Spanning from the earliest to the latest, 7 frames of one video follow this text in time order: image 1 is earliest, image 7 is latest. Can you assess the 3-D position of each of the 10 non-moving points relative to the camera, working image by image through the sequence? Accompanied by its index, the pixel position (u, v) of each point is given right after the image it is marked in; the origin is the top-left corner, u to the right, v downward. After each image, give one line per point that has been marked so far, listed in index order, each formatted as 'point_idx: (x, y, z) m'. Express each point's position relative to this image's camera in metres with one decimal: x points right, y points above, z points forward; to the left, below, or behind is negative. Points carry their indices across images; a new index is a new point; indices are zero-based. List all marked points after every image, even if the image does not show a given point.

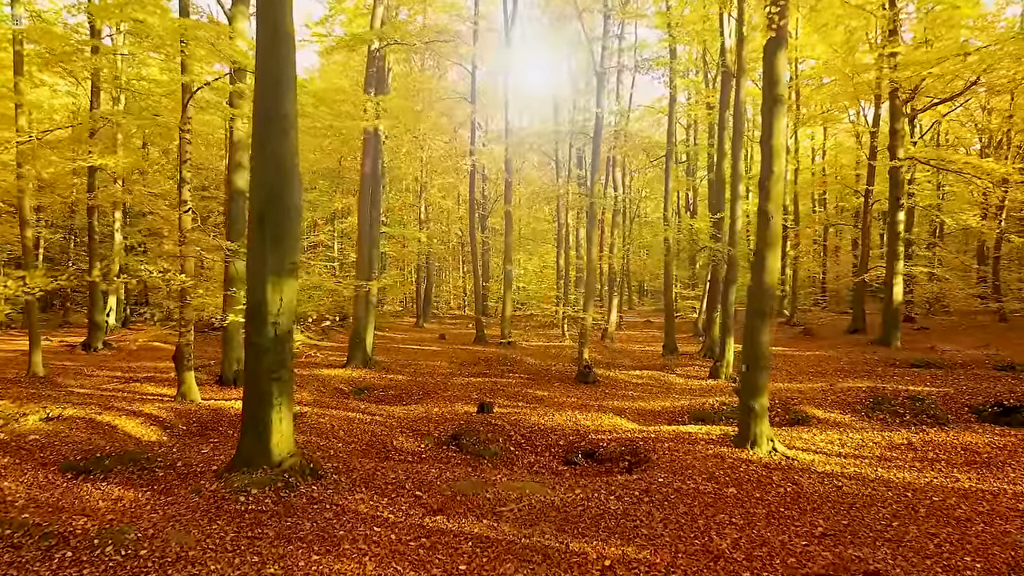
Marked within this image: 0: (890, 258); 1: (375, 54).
0: (+12.4, +1.0, +17.3) m
1: (-3.9, +6.7, +14.9) m
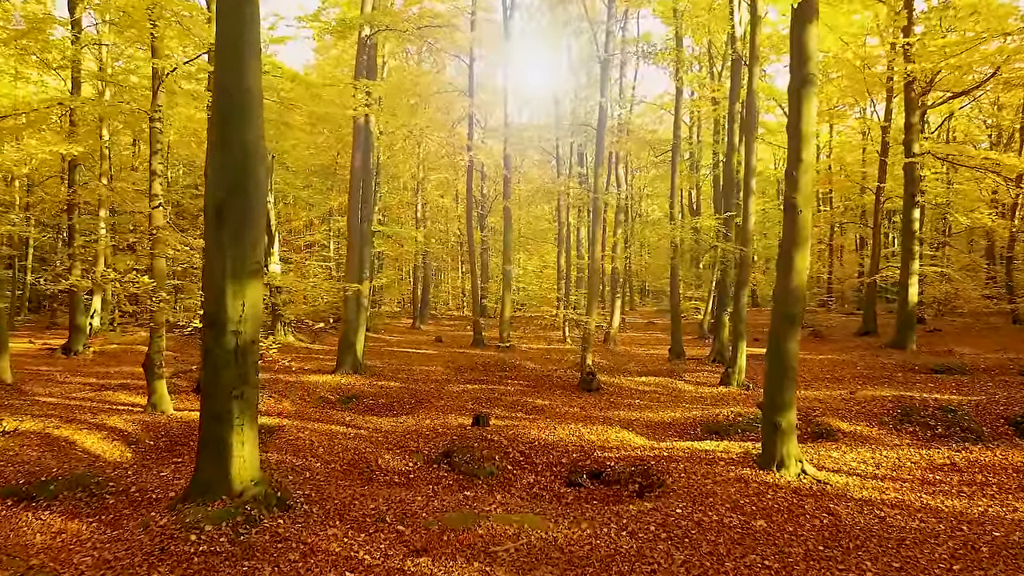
0: (+12.4, +1.0, +16.6) m
1: (-3.9, +6.6, +14.2) m
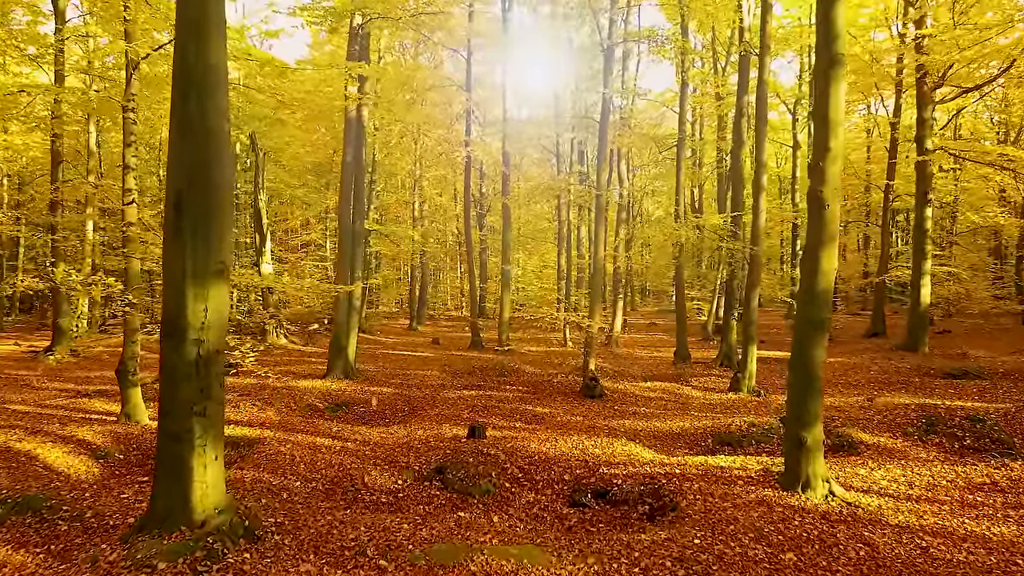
0: (+12.3, +1.0, +16.1) m
1: (-3.9, +6.6, +13.6) m
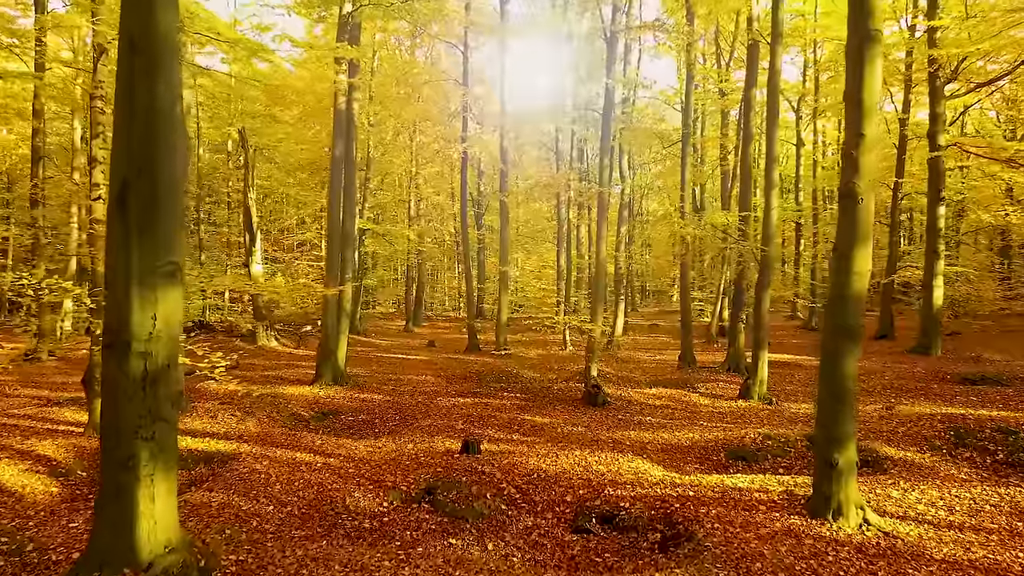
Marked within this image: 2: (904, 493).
0: (+12.3, +0.9, +15.5) m
1: (-4.0, +6.6, +13.0) m
2: (+4.1, -2.1, +5.5) m
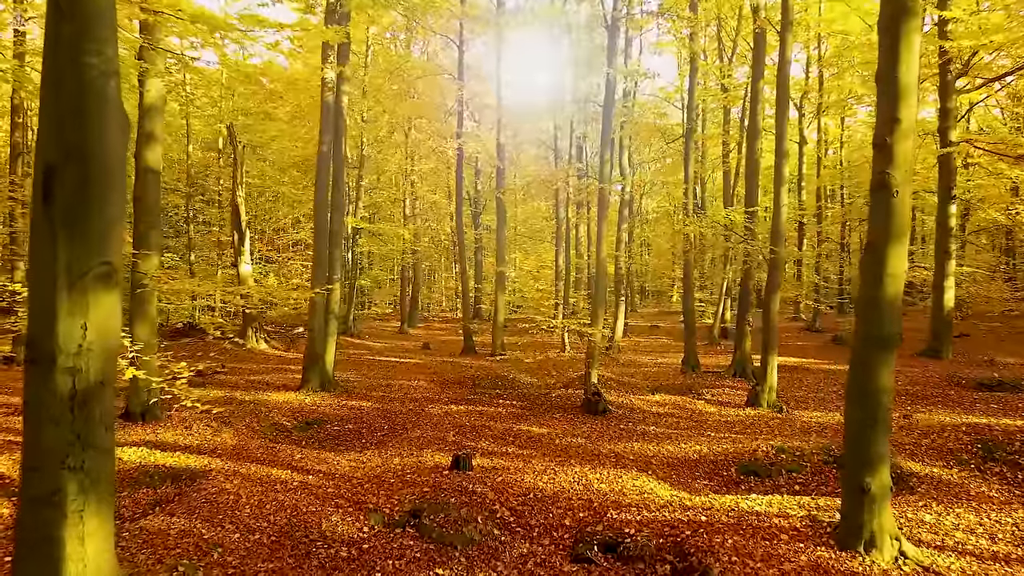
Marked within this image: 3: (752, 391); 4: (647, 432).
0: (+12.2, +0.9, +15.0) m
1: (-4.1, +6.6, +12.5) m
2: (+4.0, -2.2, +5.0) m
3: (+4.4, -1.9, +9.6) m
4: (+2.1, -2.2, +8.2) m
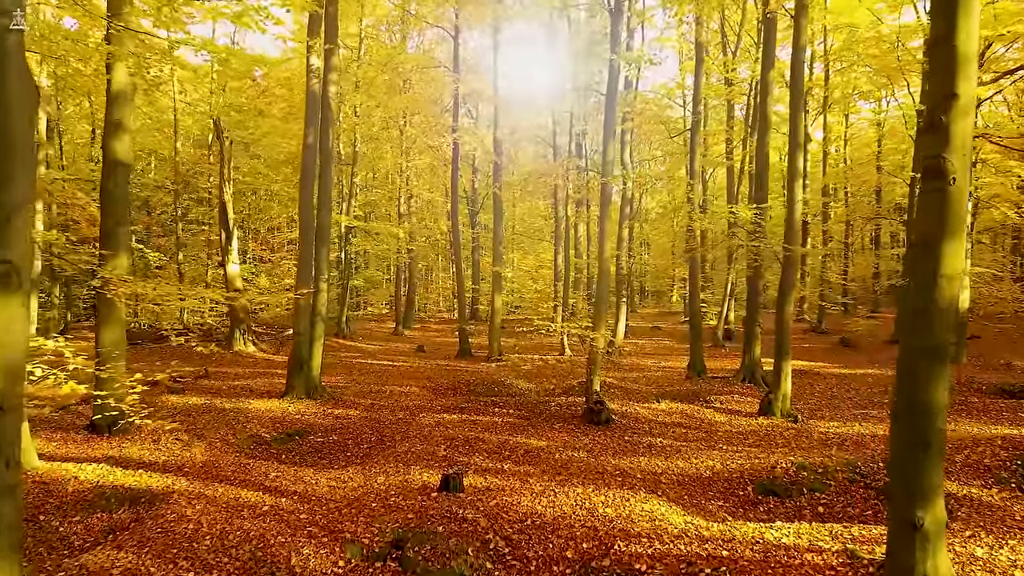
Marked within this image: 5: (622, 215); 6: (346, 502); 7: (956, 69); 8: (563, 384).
0: (+12.1, +0.9, +14.5) m
1: (-4.1, +6.6, +11.9) m
2: (+4.0, -2.2, +4.4) m
3: (+4.3, -1.9, +9.0) m
4: (+2.1, -2.3, +7.6) m
5: (+3.6, +2.4, +17.1) m
6: (-1.7, -2.2, +5.5) m
7: (+3.0, +1.5, +3.6) m
8: (+1.1, -2.1, +11.6) m
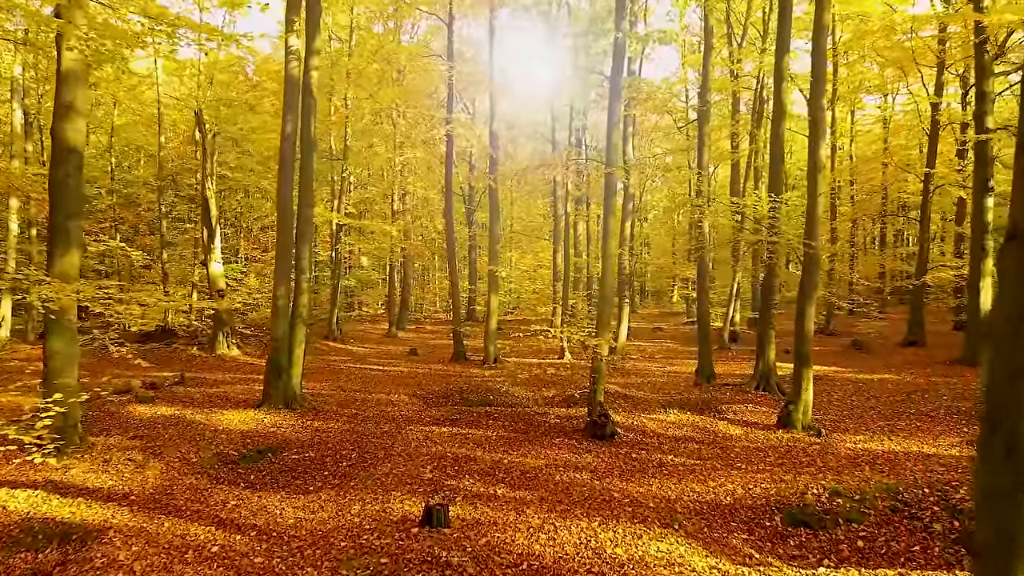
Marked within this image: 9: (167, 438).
0: (+12.0, +0.9, +13.7) m
1: (-4.2, +6.5, +11.1) m
2: (+3.9, -2.2, +3.6) m
3: (+4.3, -1.9, +8.3) m
4: (+2.0, -2.3, +6.9) m
5: (+3.5, +2.4, +16.3) m
6: (-1.8, -2.2, +4.8) m
7: (+3.0, +1.5, +2.8) m
8: (+1.0, -2.1, +10.8) m
9: (-4.9, -2.1, +7.5) m
